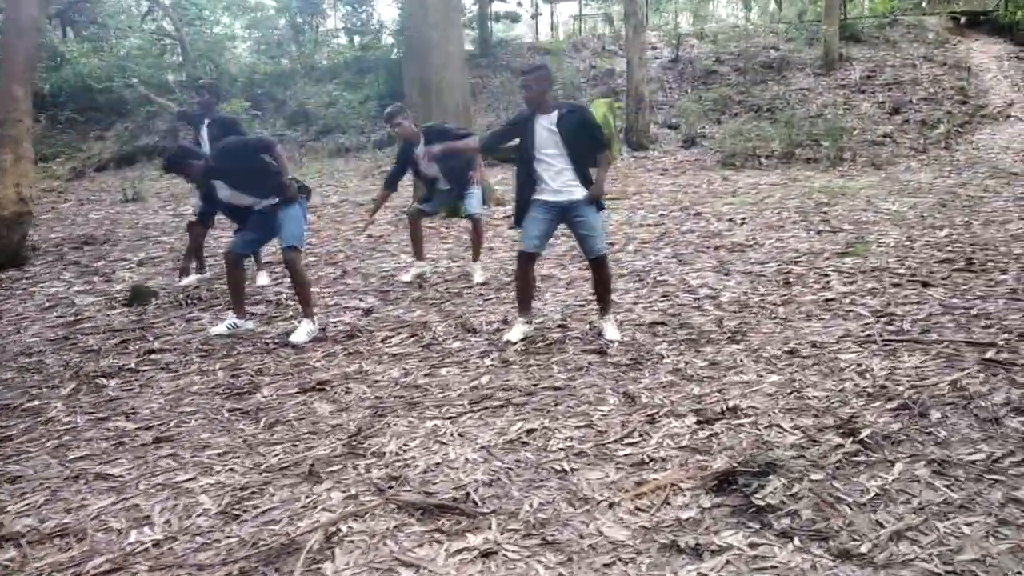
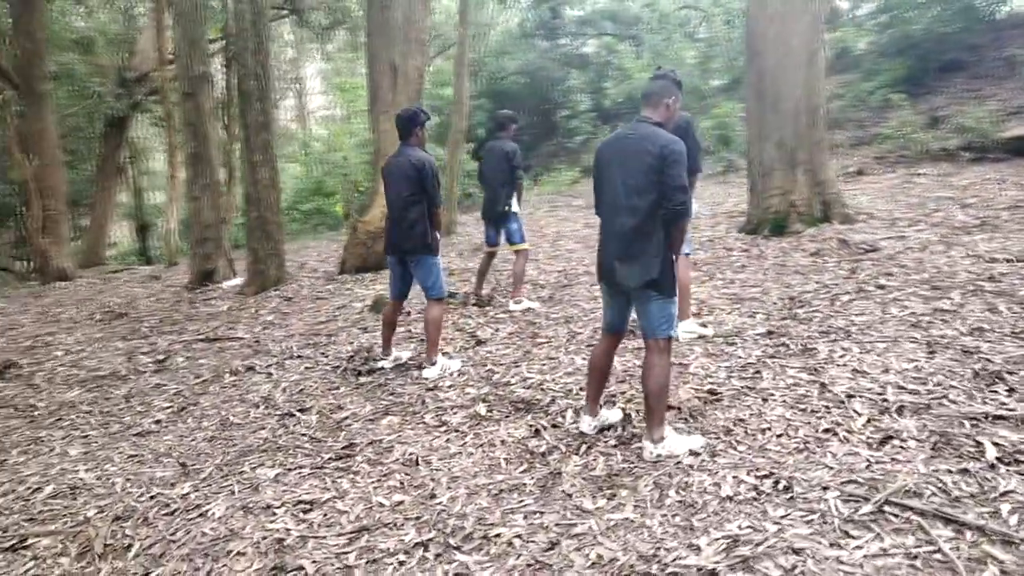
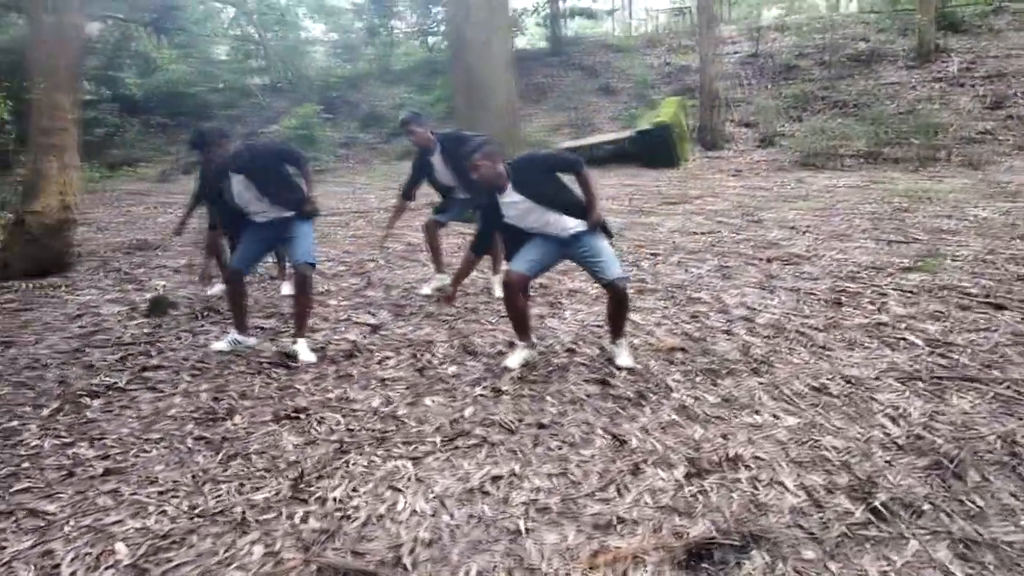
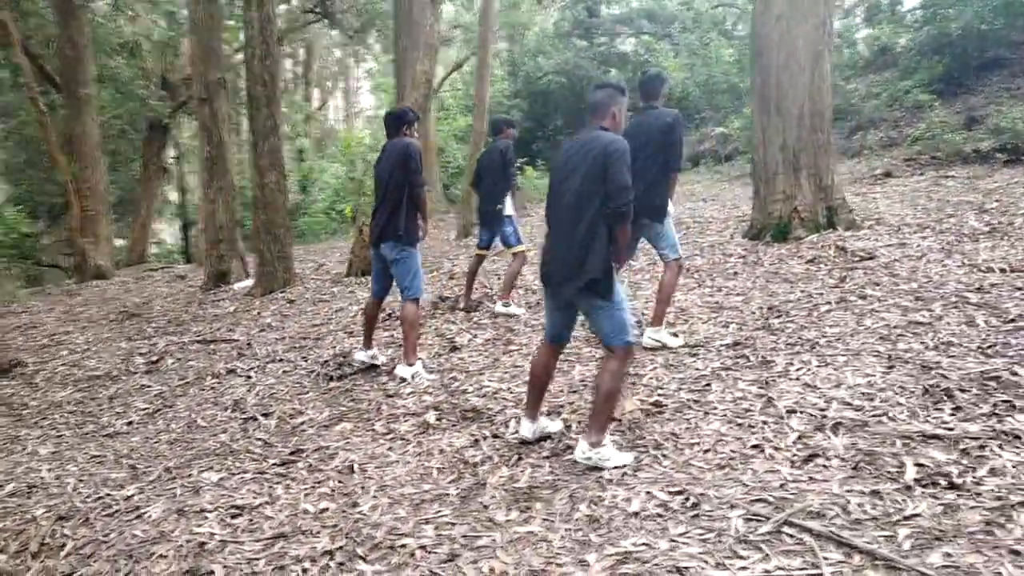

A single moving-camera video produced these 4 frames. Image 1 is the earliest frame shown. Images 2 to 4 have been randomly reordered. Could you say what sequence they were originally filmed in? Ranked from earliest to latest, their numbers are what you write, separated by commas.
3, 2, 4
